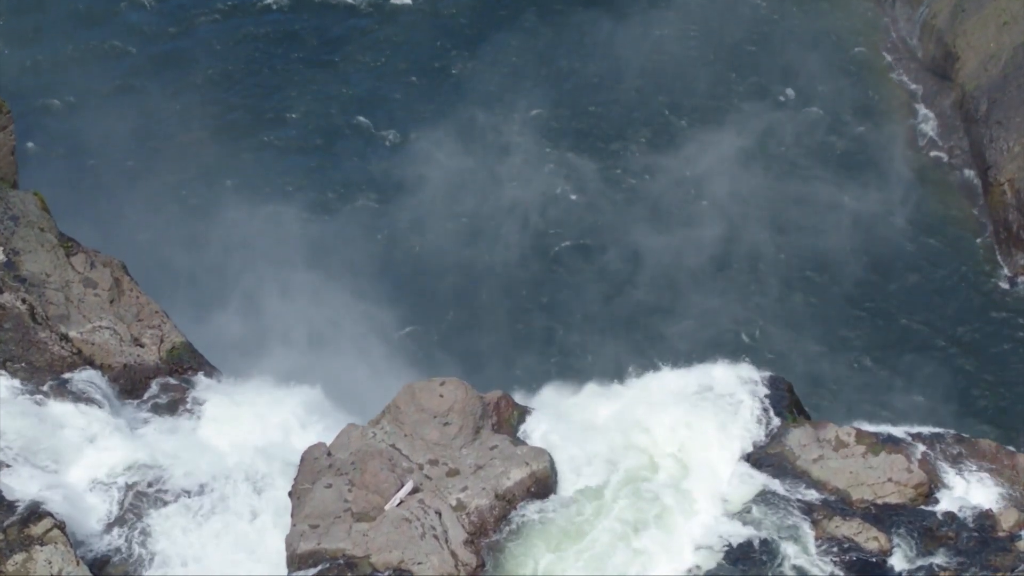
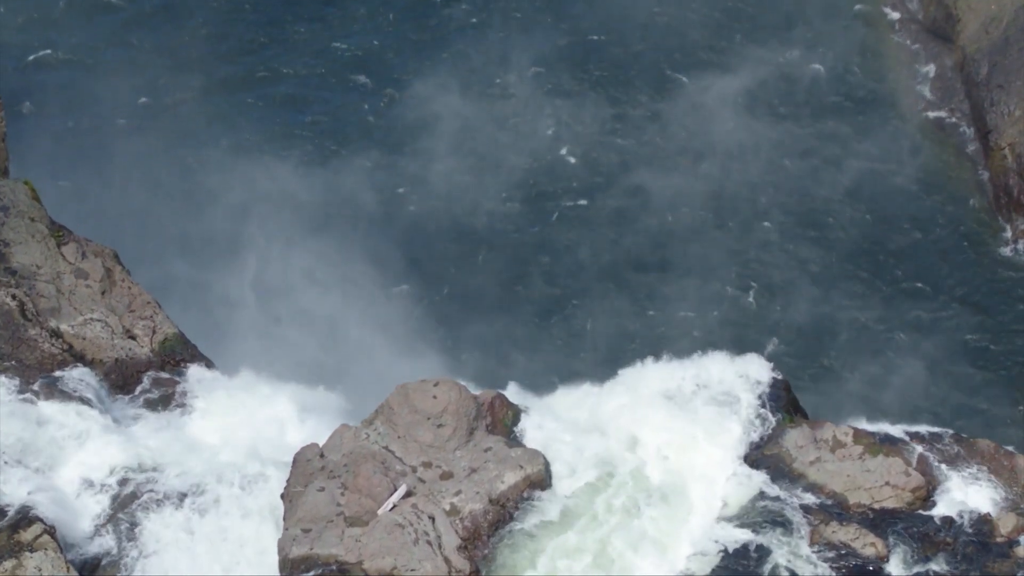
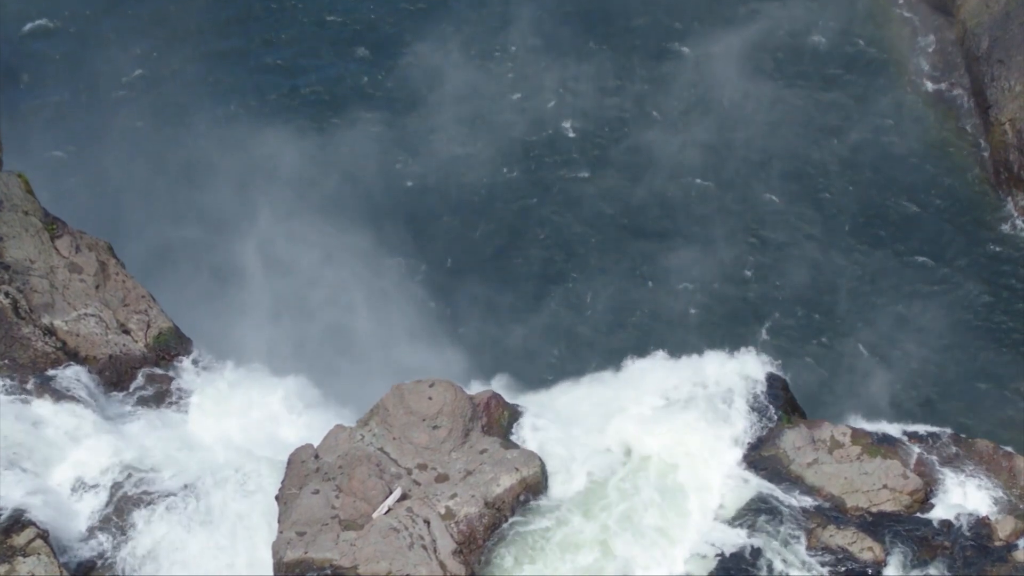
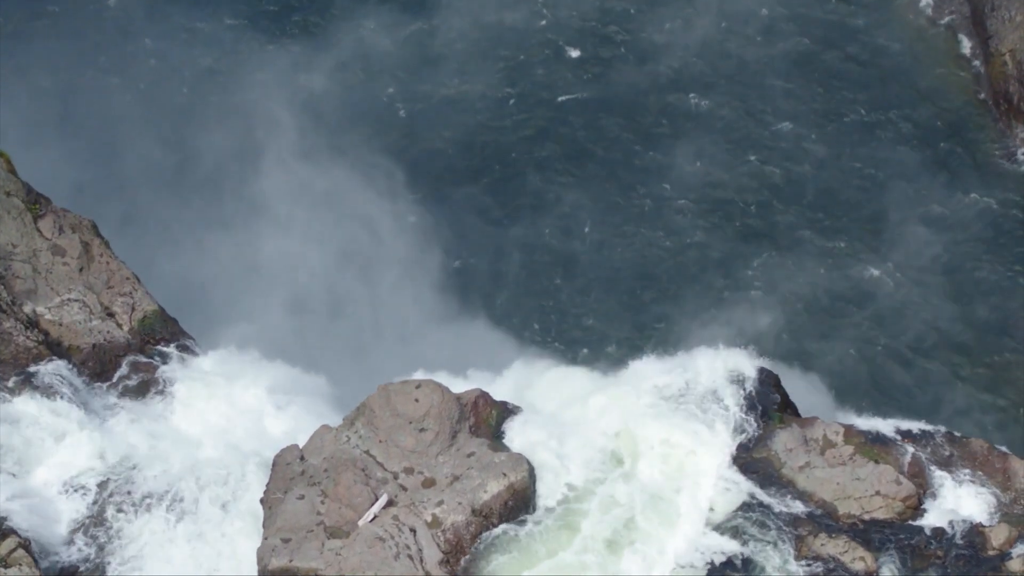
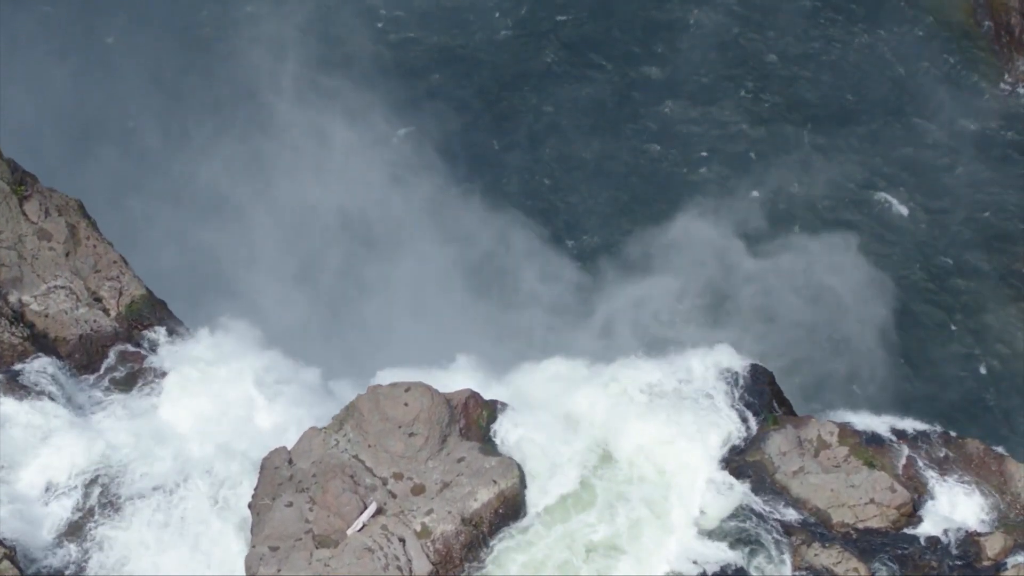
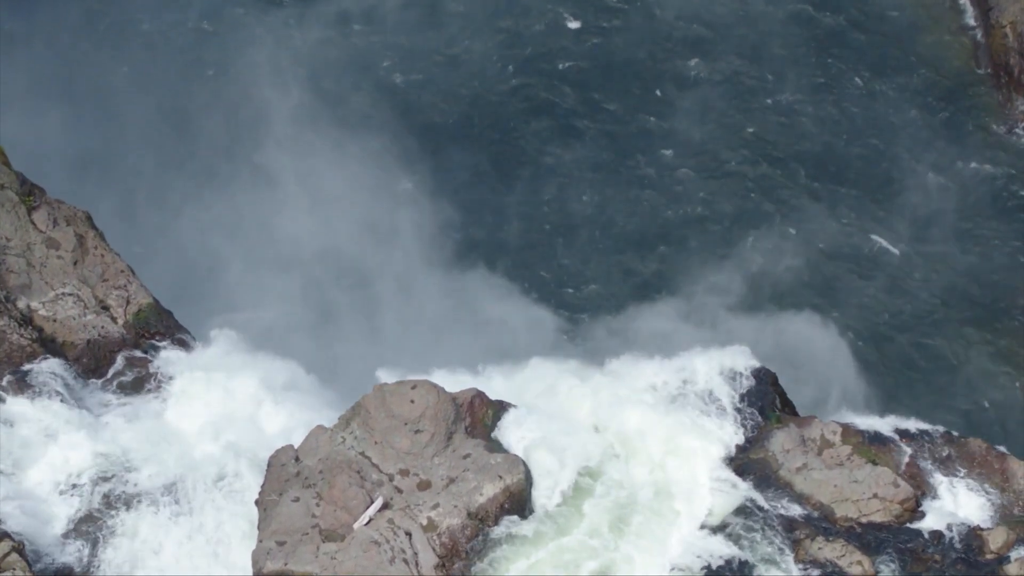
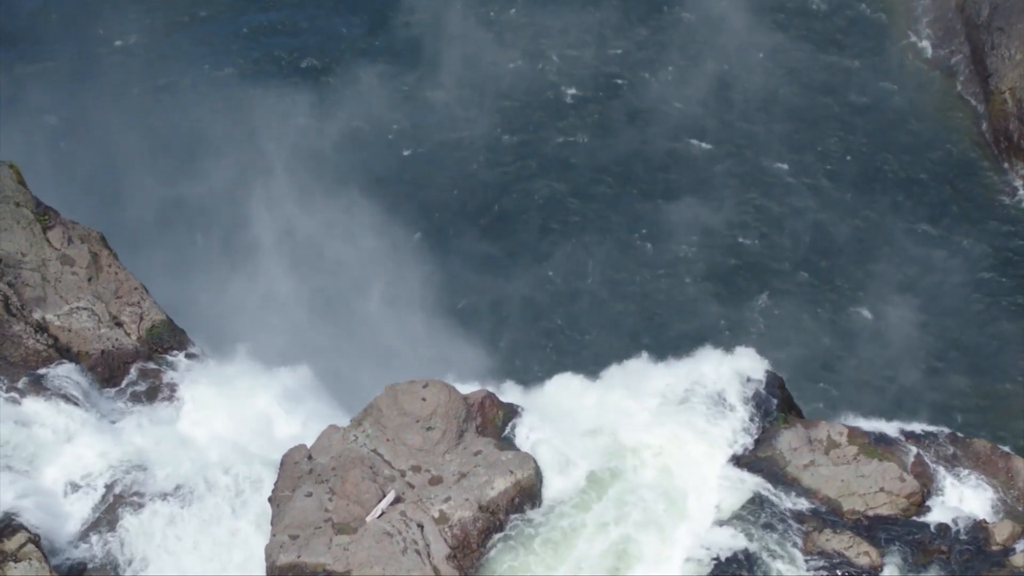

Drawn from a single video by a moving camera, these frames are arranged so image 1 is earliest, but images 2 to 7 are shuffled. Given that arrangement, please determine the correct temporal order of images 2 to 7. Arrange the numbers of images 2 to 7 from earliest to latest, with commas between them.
2, 3, 7, 4, 6, 5
